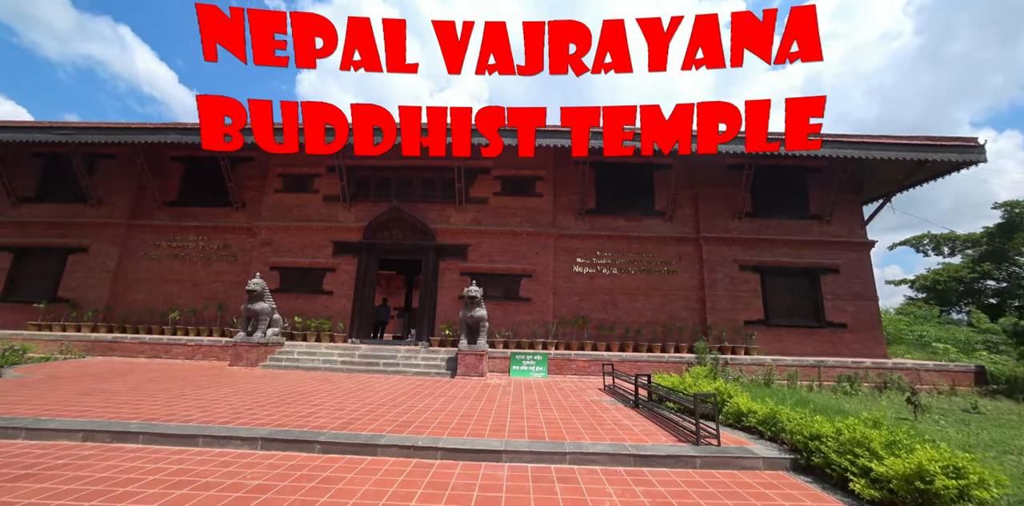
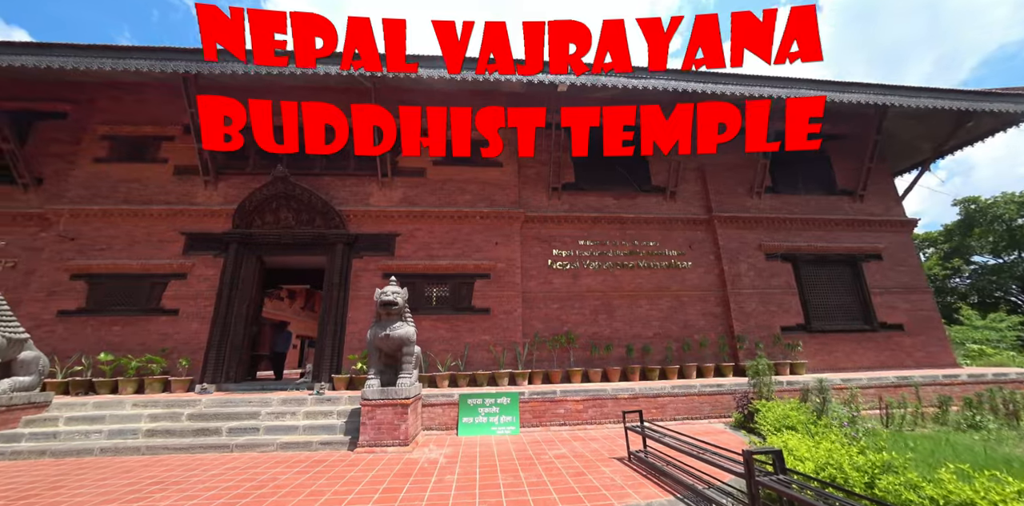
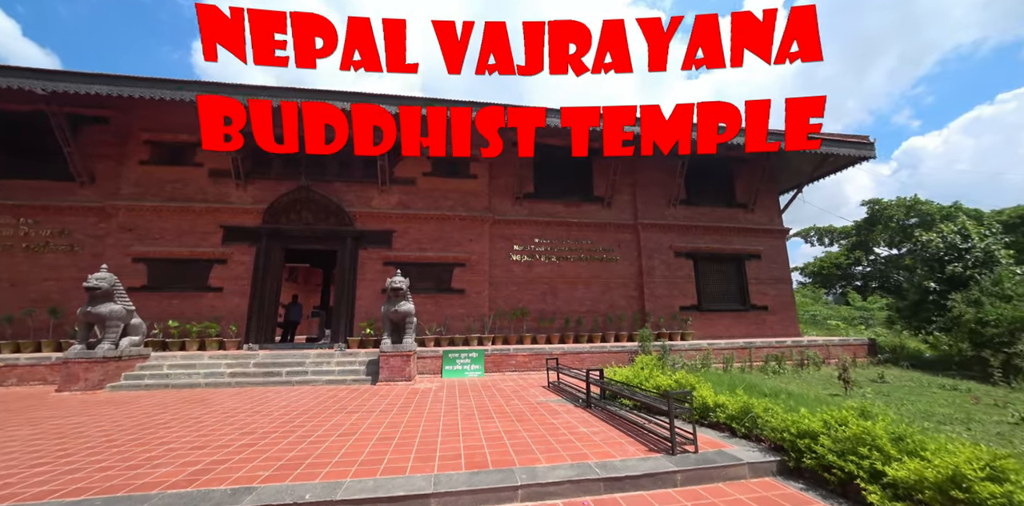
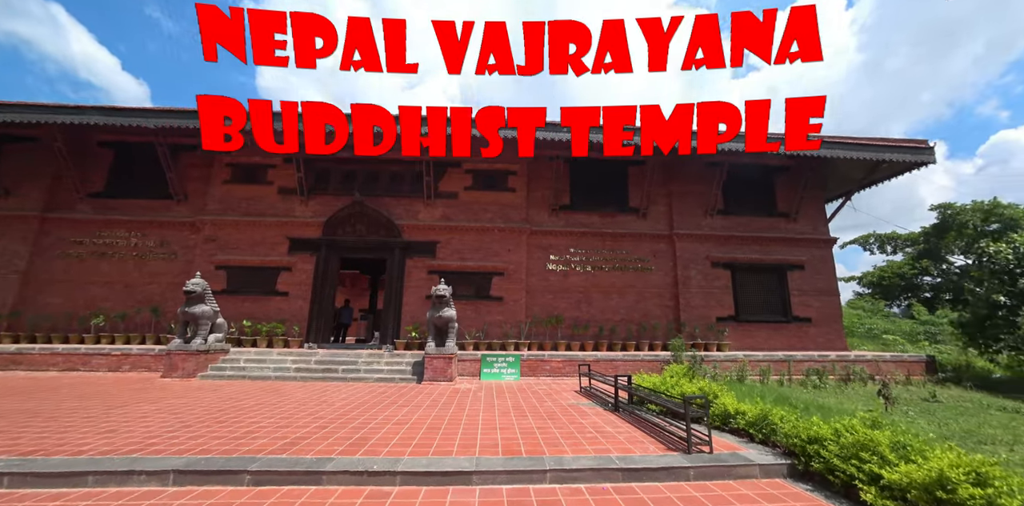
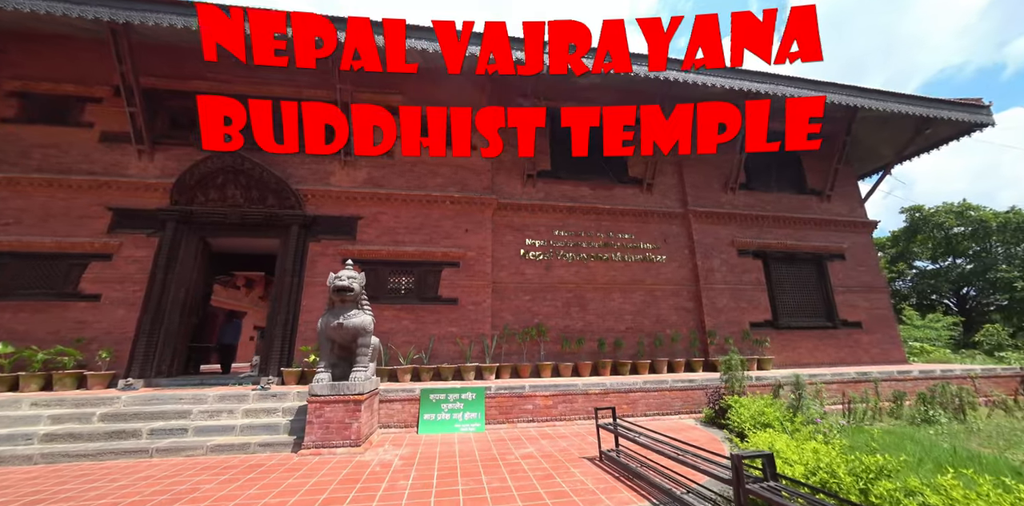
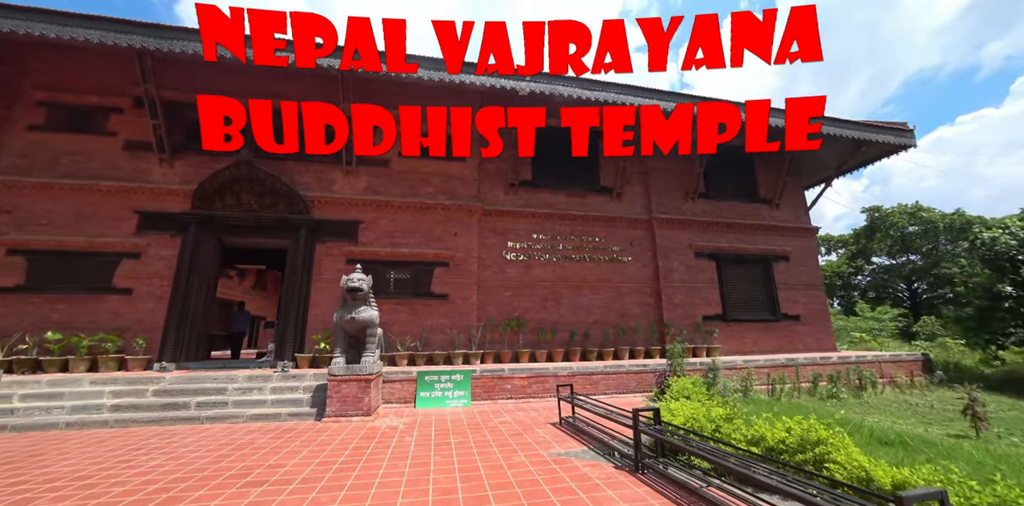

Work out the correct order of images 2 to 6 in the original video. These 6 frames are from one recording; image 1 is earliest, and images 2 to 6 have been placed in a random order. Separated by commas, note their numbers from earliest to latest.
4, 3, 6, 2, 5
